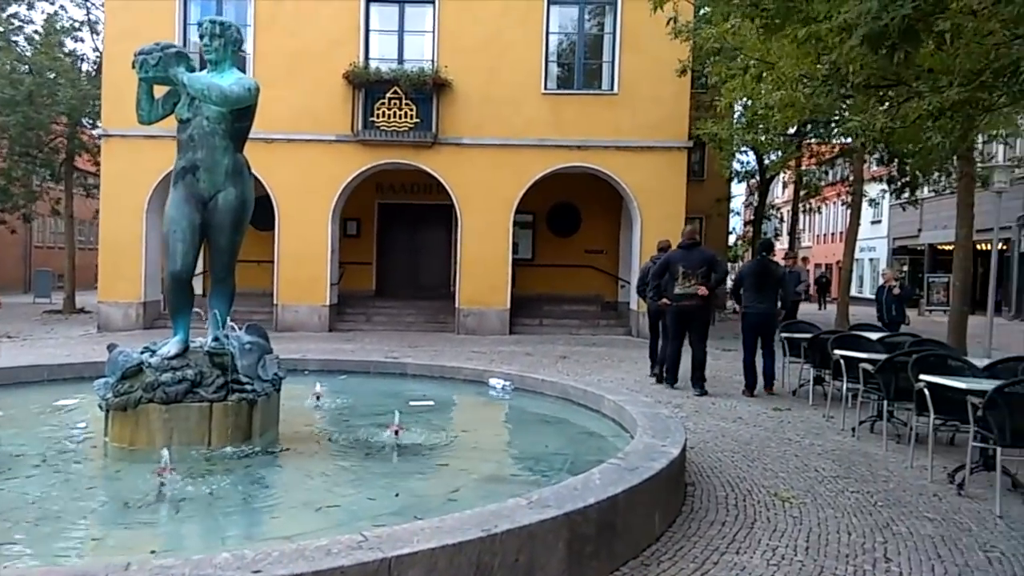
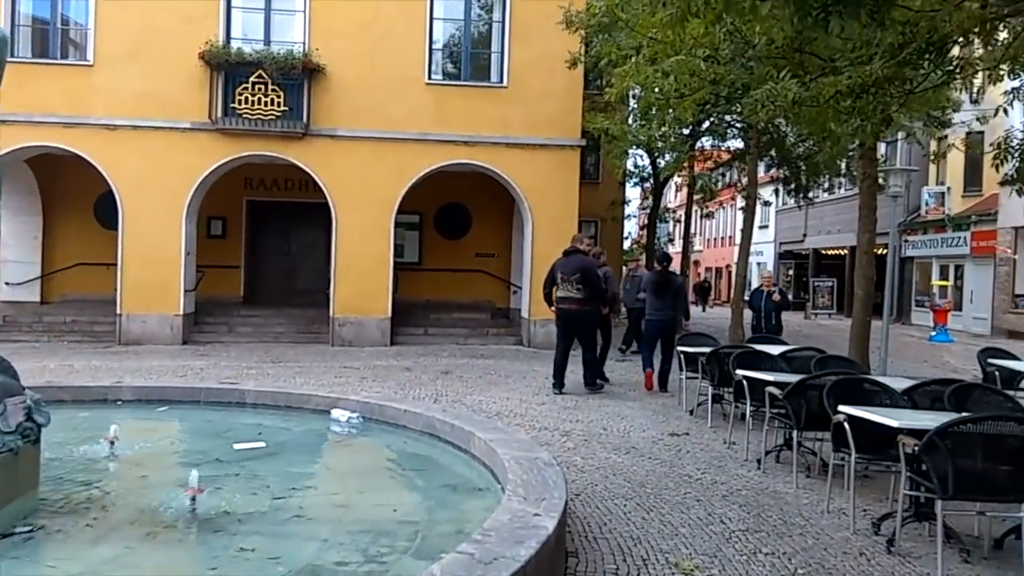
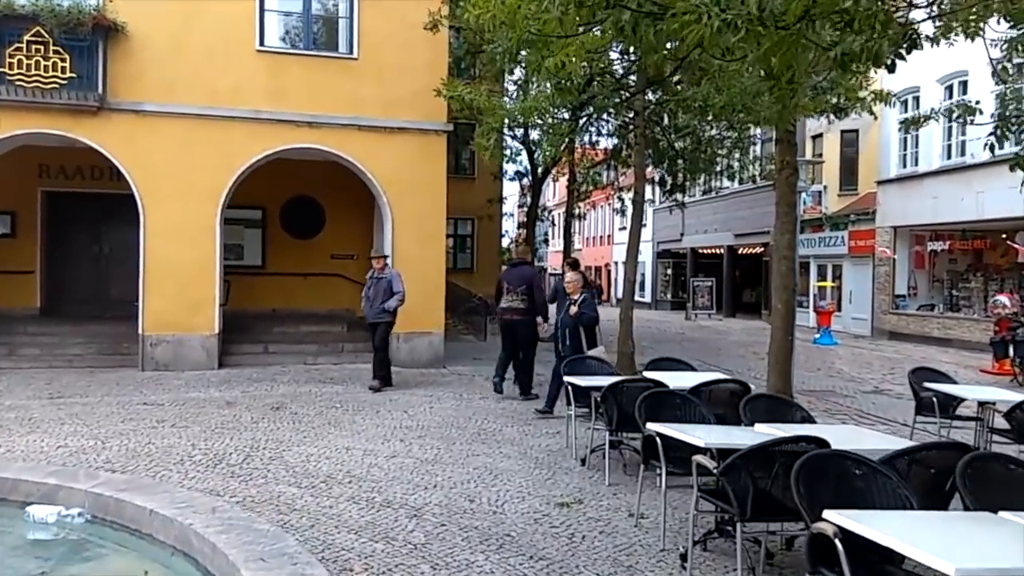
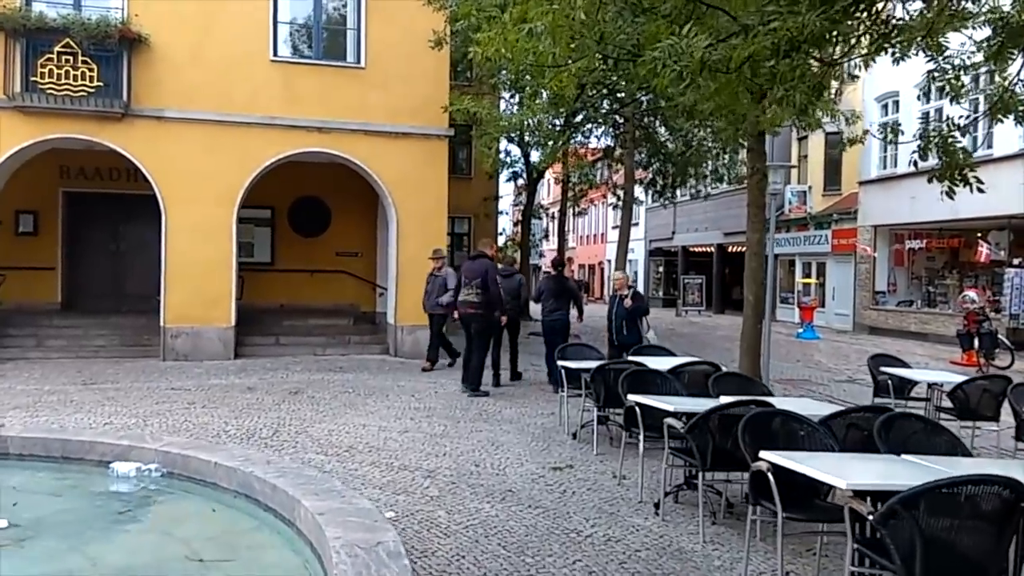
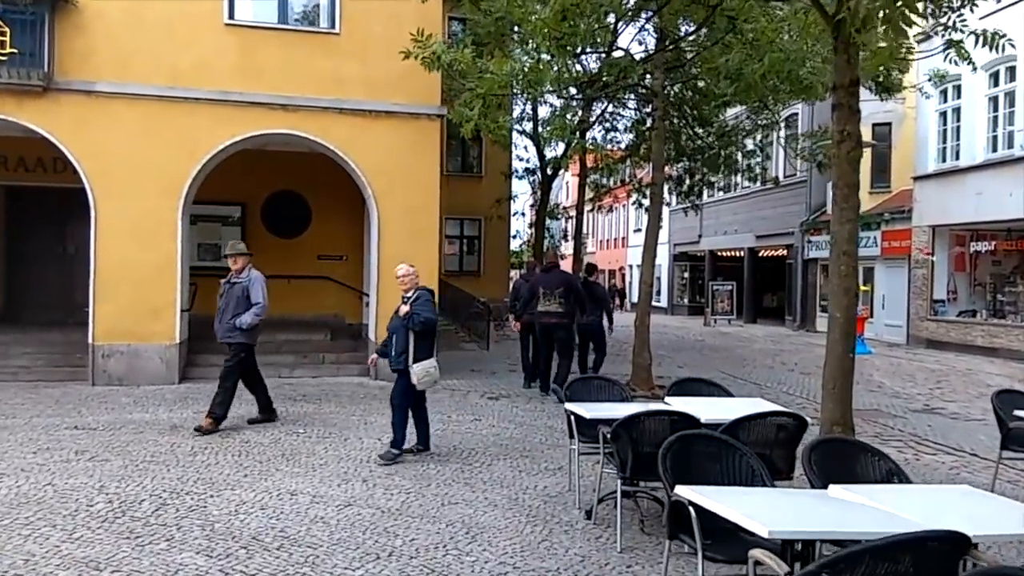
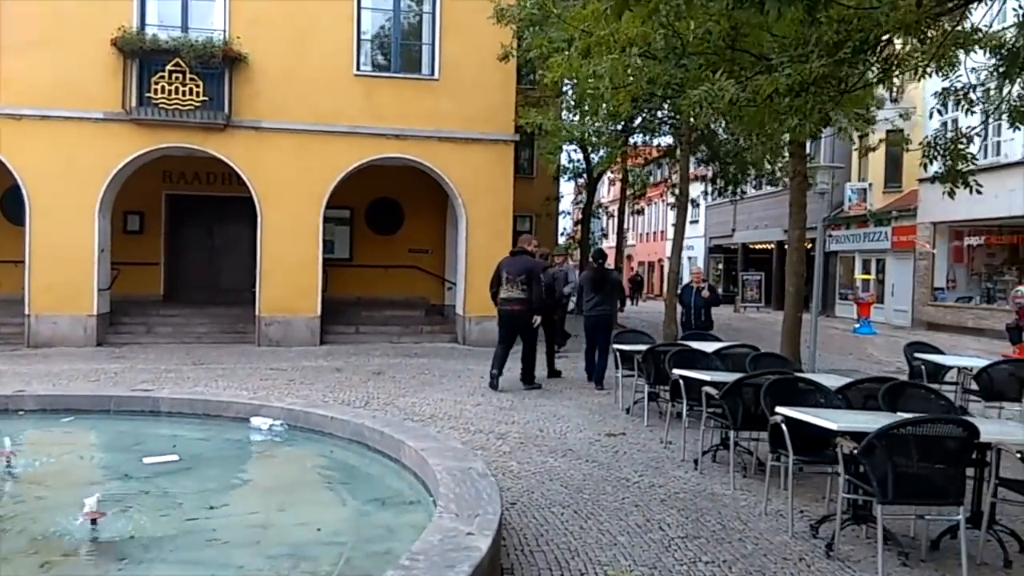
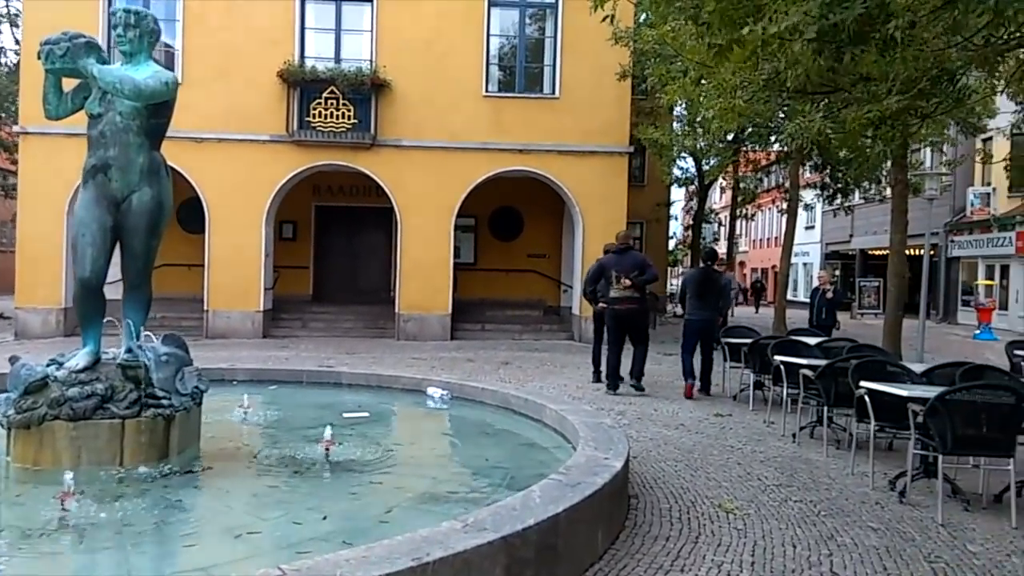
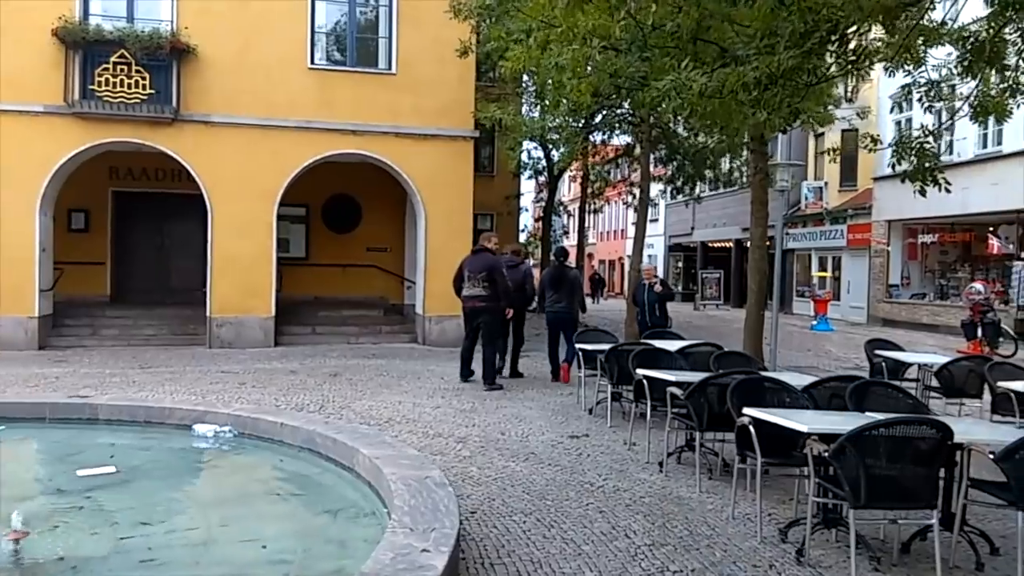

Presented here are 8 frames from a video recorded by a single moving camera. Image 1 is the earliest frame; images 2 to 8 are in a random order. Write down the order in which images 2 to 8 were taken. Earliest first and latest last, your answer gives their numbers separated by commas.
7, 2, 6, 8, 4, 3, 5
